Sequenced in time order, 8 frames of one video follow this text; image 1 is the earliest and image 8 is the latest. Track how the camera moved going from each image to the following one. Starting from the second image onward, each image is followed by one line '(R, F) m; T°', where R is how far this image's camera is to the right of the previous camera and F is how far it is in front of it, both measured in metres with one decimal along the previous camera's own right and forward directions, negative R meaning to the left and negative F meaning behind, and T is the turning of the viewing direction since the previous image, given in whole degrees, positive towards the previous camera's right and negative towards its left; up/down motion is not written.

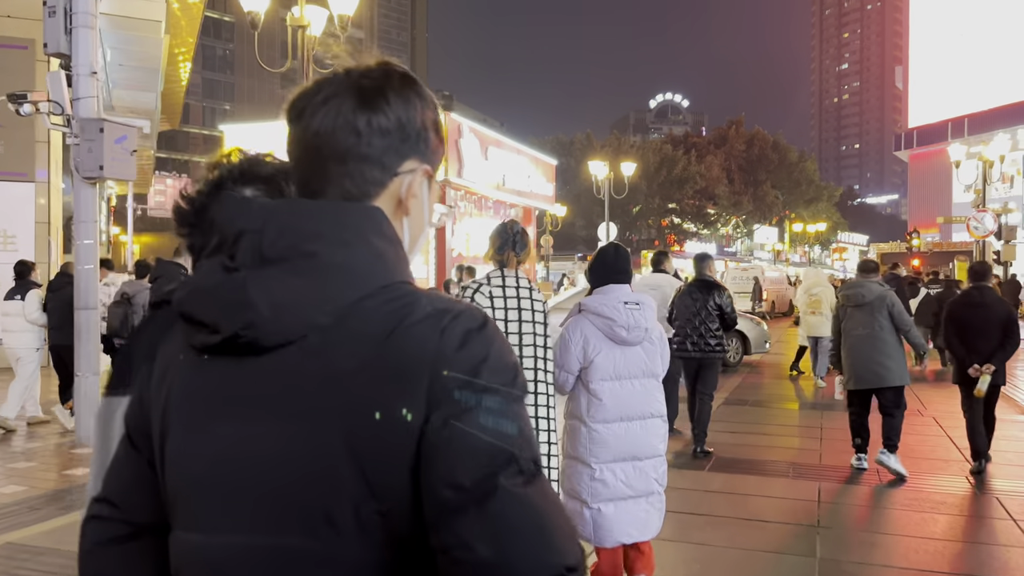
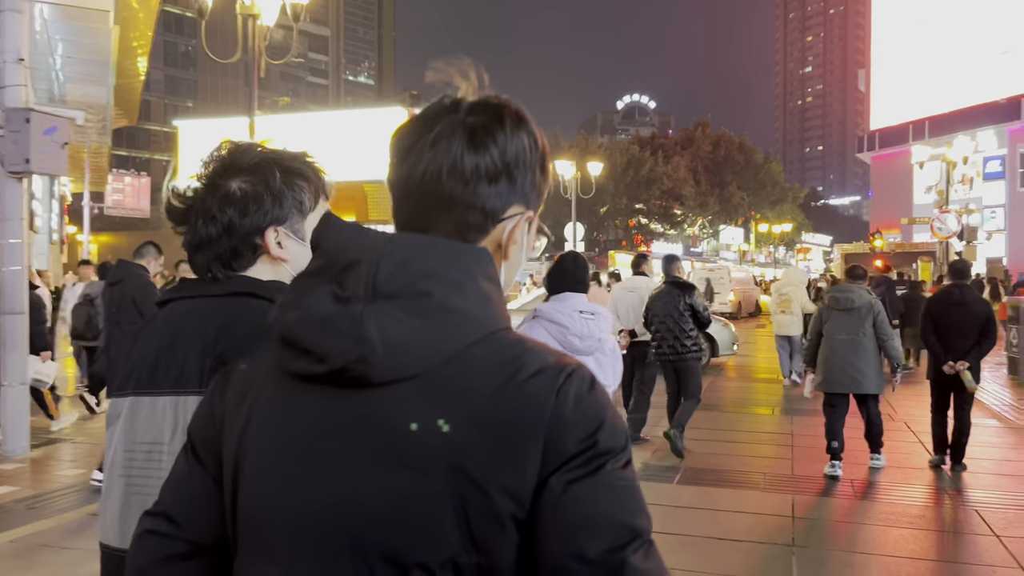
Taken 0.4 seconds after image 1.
(-0.1, +0.2) m; +2°
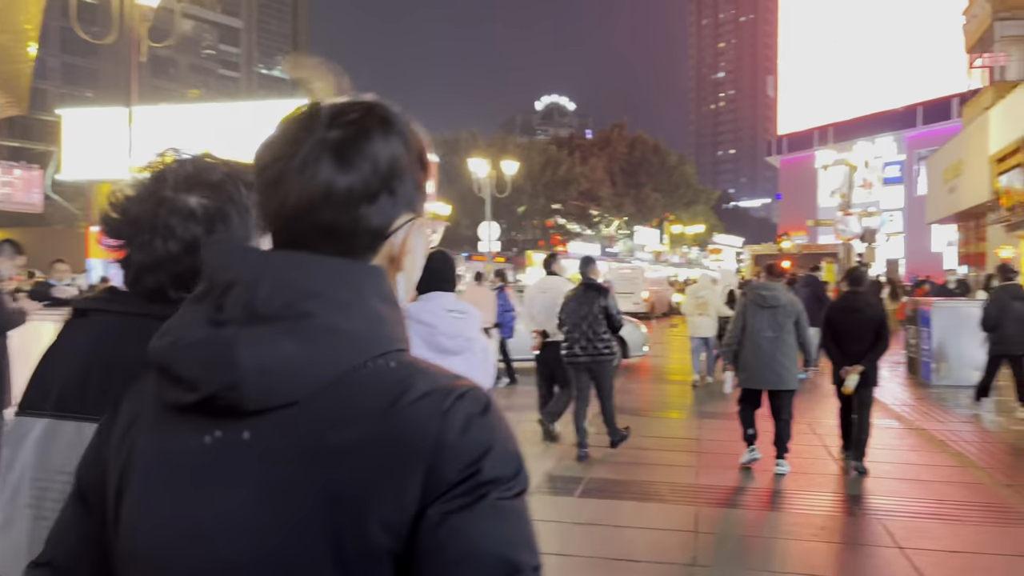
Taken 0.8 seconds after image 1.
(+0.2, +0.4) m; +6°
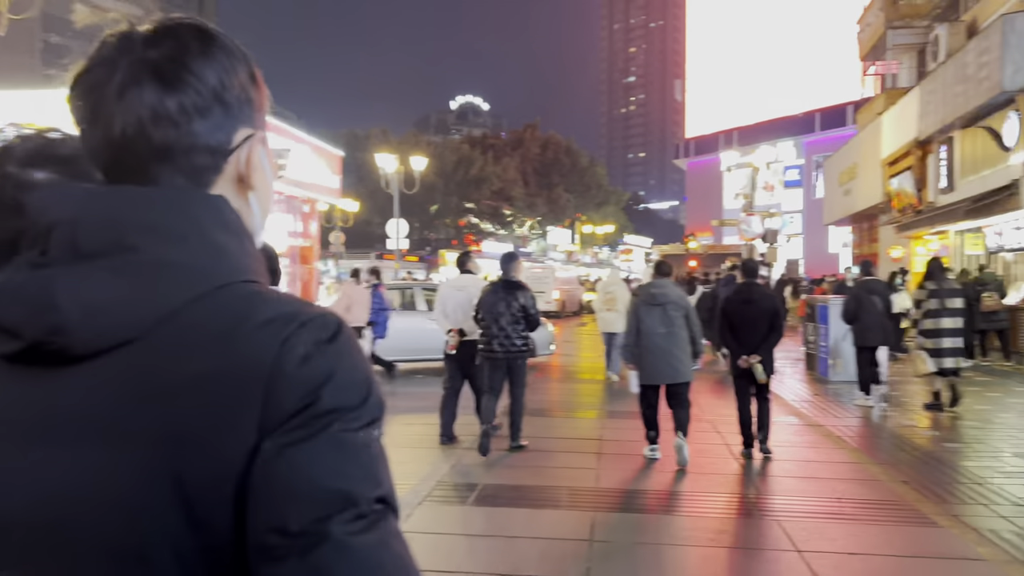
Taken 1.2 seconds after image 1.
(+0.2, +0.3) m; +6°
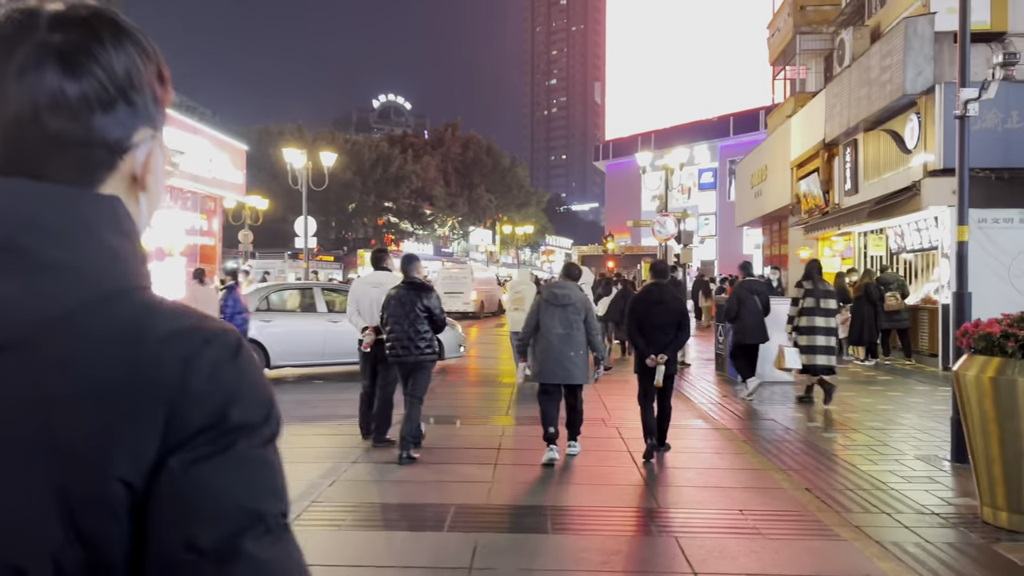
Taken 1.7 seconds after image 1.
(+0.3, +0.4) m; +5°
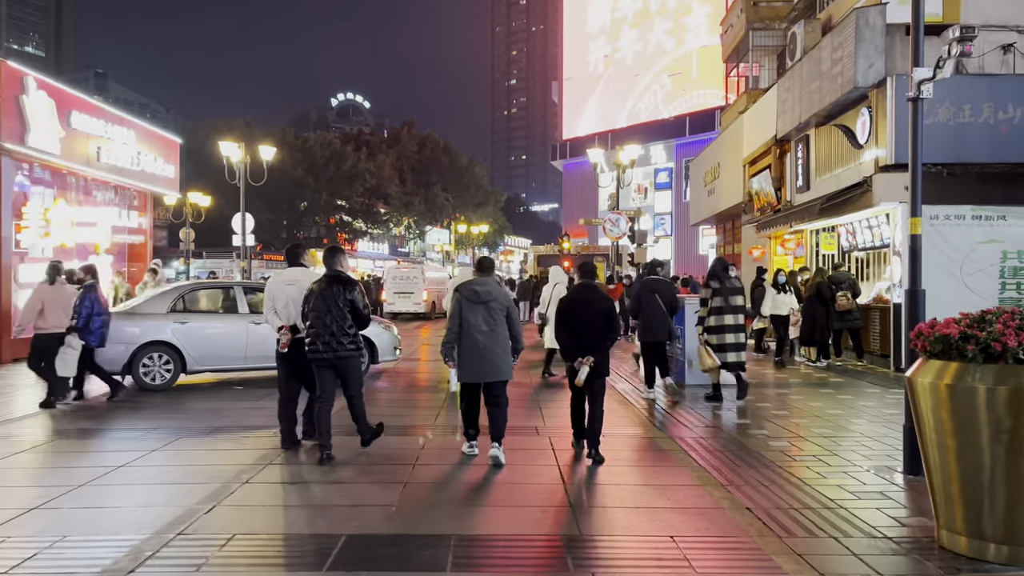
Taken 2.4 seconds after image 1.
(+0.3, +0.6) m; +3°
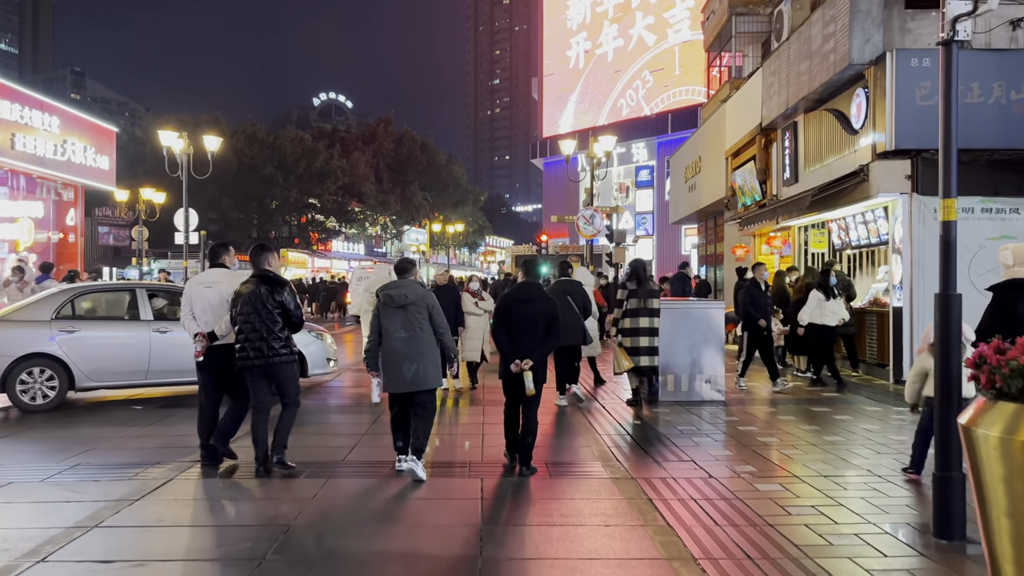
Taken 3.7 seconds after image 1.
(+0.4, +1.5) m; +1°
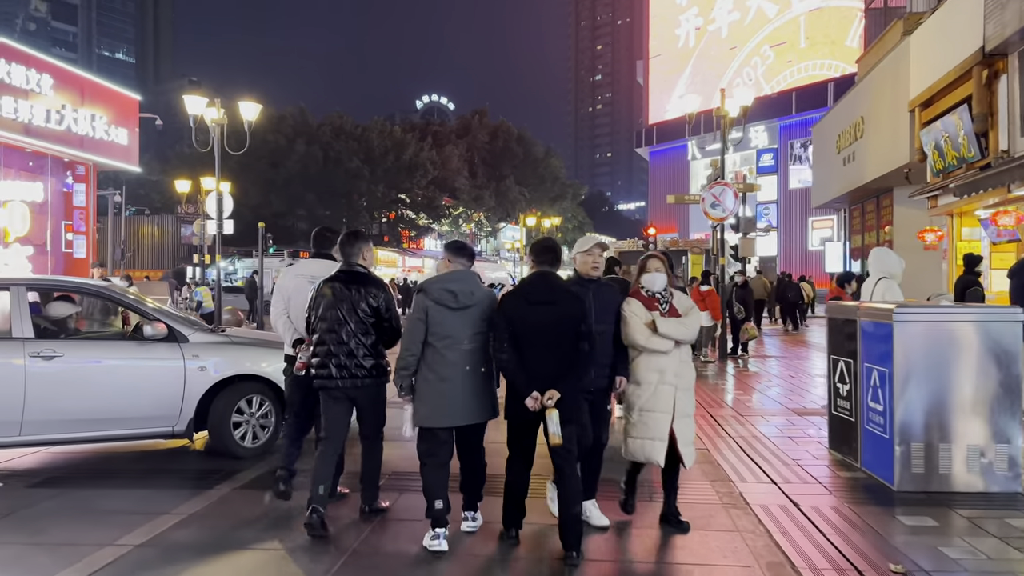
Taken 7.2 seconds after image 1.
(-0.1, +4.1) m; -7°
